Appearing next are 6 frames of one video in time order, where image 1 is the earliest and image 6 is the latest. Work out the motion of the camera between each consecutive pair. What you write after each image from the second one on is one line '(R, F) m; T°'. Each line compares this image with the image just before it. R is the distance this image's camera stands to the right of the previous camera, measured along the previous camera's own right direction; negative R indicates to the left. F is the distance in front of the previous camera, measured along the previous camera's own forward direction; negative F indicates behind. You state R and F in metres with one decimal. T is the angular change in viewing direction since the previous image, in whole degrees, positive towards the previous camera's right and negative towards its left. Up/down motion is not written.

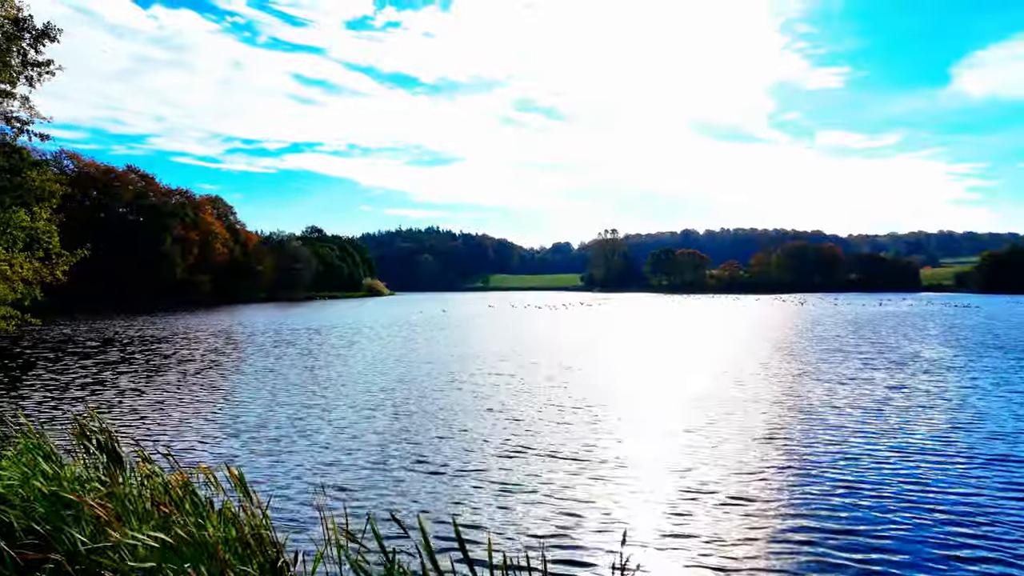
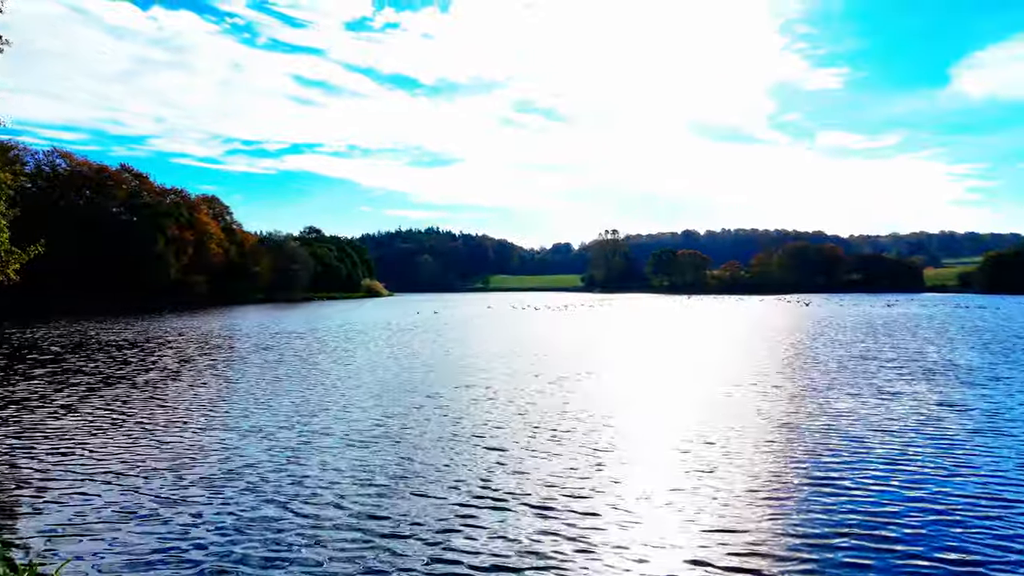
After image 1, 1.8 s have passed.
(0.0, +1.5) m; 0°
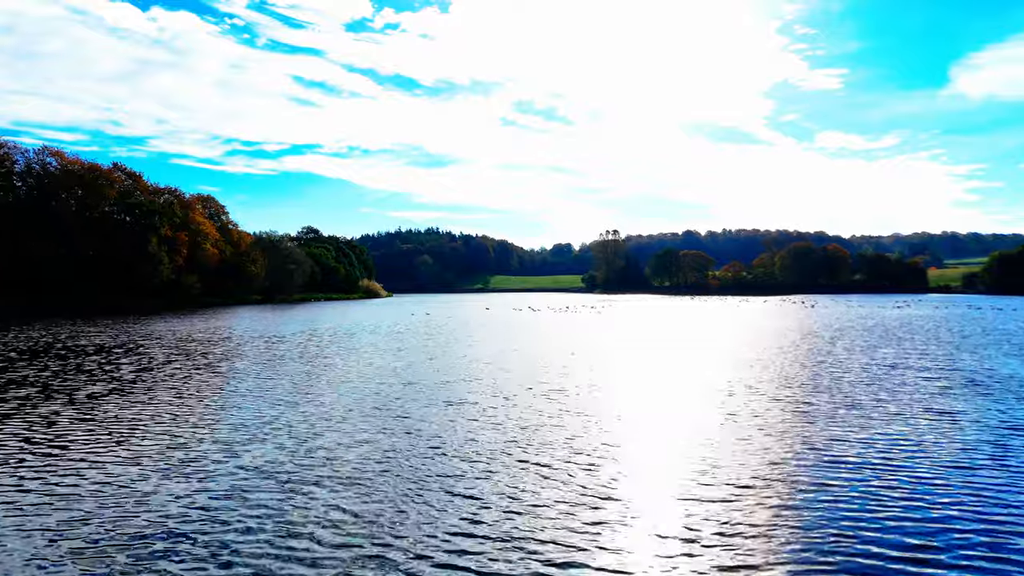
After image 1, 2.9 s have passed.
(-0.1, +1.8) m; 0°
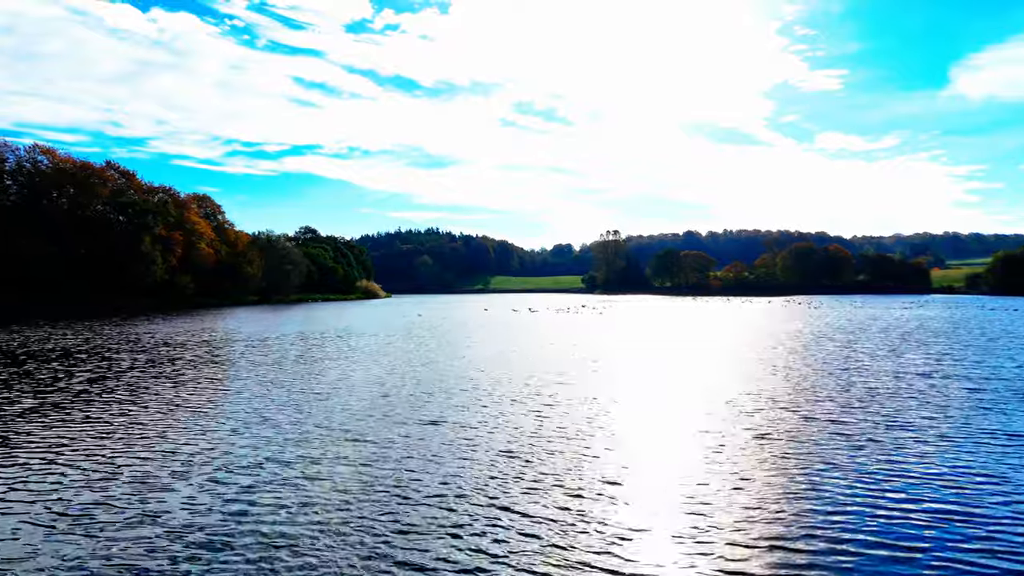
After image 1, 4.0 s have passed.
(0.0, +1.6) m; 0°
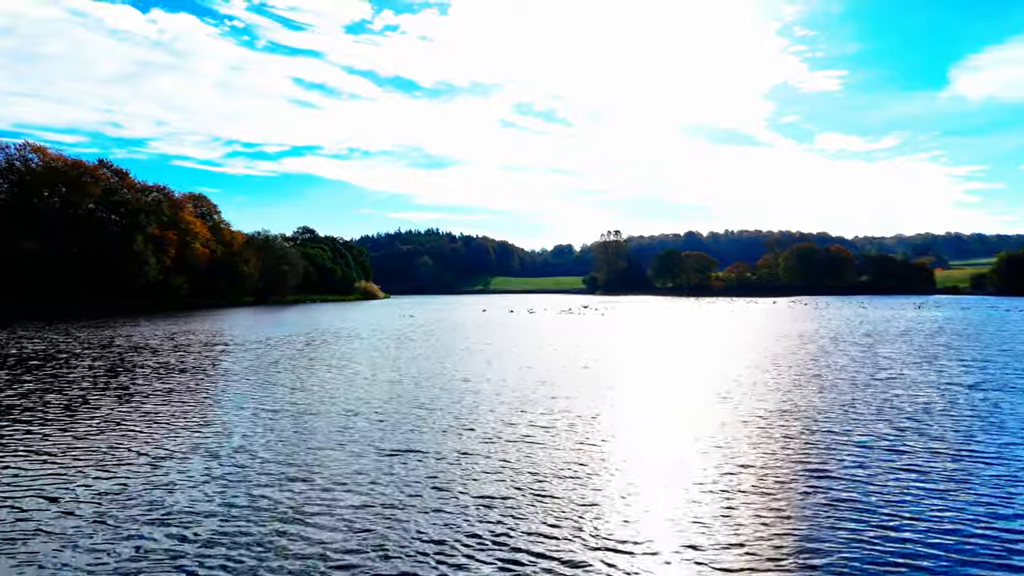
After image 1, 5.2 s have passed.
(-0.1, +1.7) m; 0°
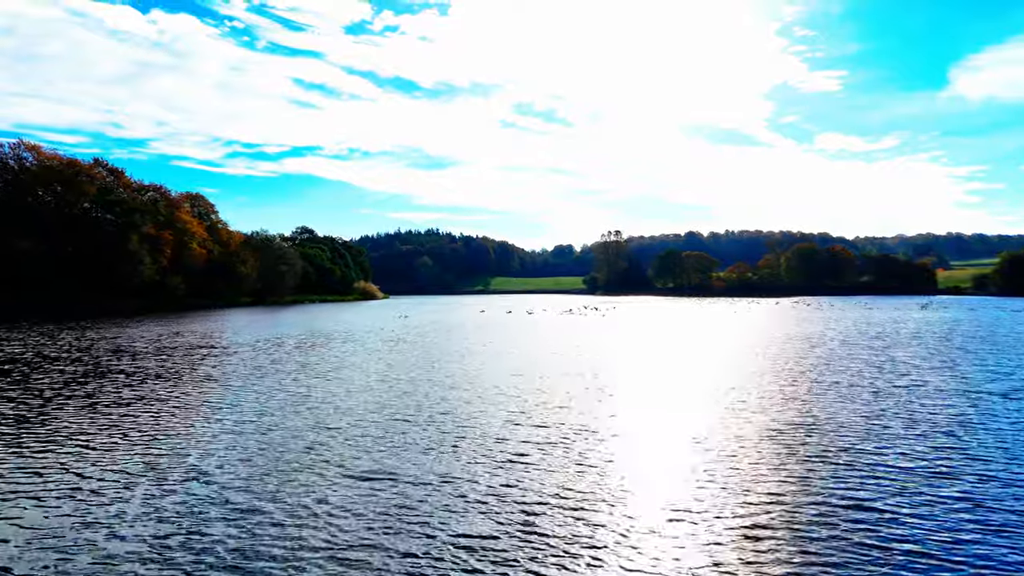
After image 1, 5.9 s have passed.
(0.0, +1.0) m; 0°
